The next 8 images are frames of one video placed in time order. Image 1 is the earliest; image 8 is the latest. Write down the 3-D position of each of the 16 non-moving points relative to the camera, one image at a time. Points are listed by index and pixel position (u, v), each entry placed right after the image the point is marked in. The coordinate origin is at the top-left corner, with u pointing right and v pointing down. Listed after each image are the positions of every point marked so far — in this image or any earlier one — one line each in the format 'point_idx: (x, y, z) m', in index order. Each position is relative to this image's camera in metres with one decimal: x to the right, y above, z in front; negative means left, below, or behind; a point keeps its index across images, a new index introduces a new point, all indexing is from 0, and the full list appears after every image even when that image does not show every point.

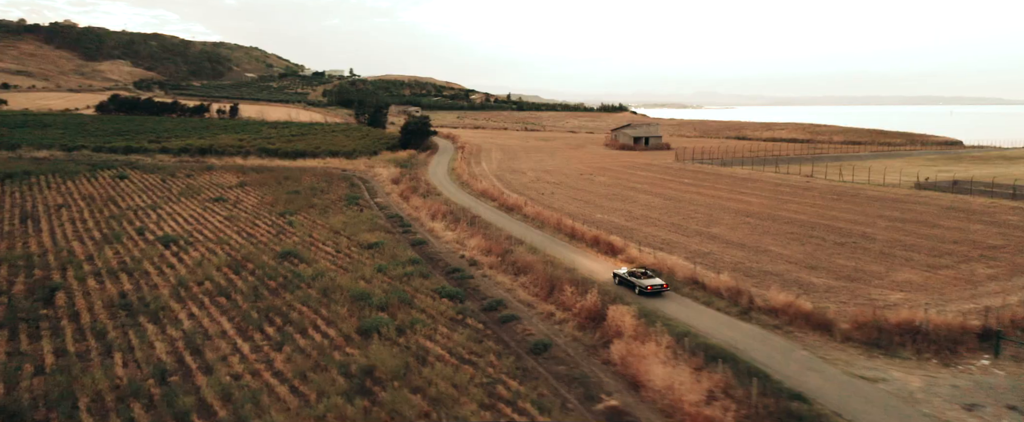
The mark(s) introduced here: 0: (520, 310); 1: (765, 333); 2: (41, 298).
0: (+0.2, -2.7, +18.1) m
1: (+6.0, -2.9, +15.4) m
2: (-13.0, -2.4, +17.9) m
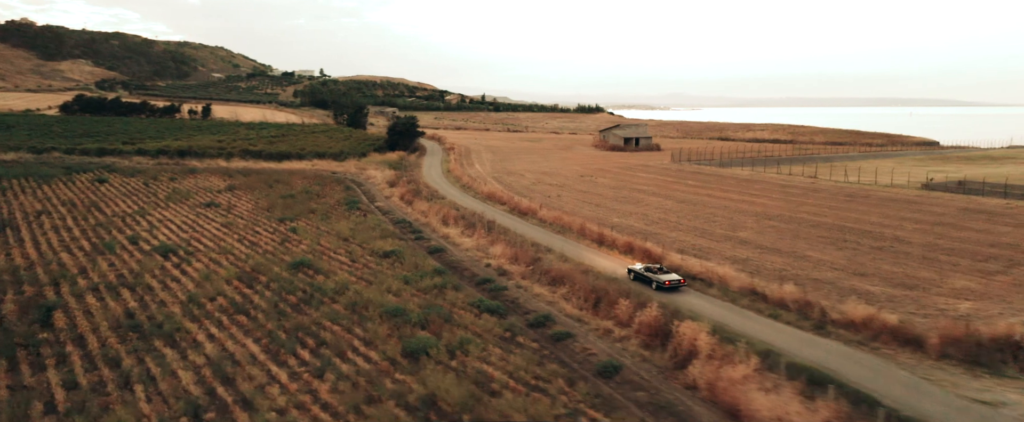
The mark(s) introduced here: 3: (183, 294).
0: (+1.5, -2.9, +16.7) m
1: (+7.4, -3.0, +14.2) m
2: (-11.7, -2.7, +16.0) m
3: (-9.5, -2.4, +18.8) m
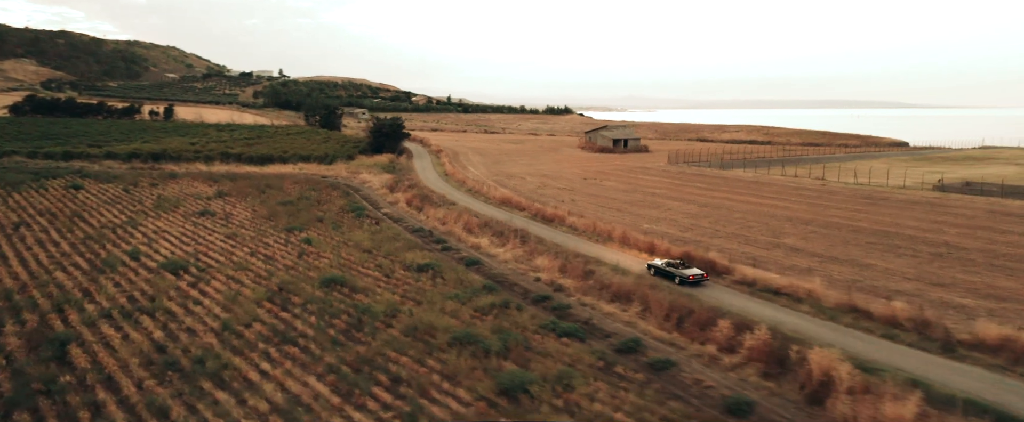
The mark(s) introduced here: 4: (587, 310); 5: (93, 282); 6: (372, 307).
0: (+3.6, -3.2, +14.9) m
1: (+9.6, -3.3, +12.8) m
2: (-9.6, -3.0, +13.6) m
3: (-7.6, -2.8, +16.4) m
4: (+2.1, -2.8, +18.1) m
5: (-12.7, -2.2, +19.7) m
6: (-3.8, -2.6, +17.8) m
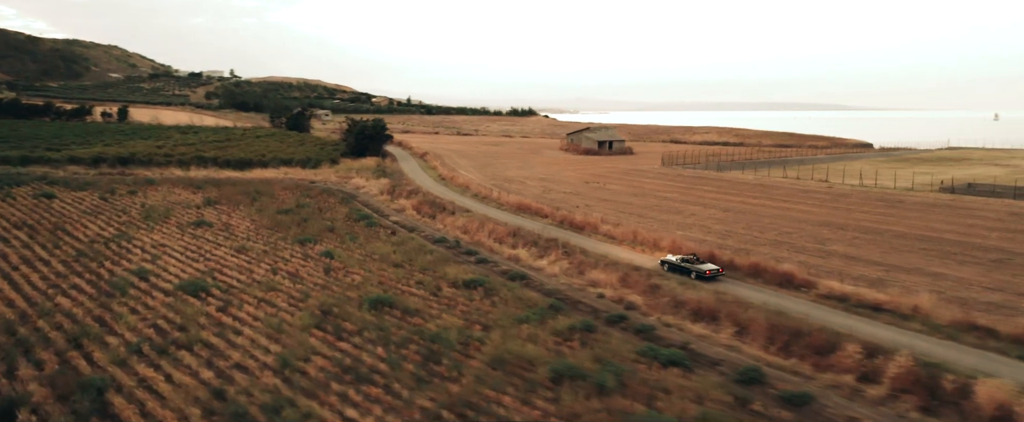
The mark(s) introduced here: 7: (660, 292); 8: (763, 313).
0: (+5.8, -3.5, +13.4) m
1: (+11.9, -3.5, +11.6) m
2: (-7.3, -3.4, +11.2) m
3: (-5.4, -3.2, +14.2) m
4: (+4.1, -3.0, +16.5) m
5: (-10.7, -2.6, +17.2) m
6: (-1.8, -3.0, +15.8) m
7: (+4.4, -2.4, +19.4) m
8: (+6.5, -2.6, +16.8) m
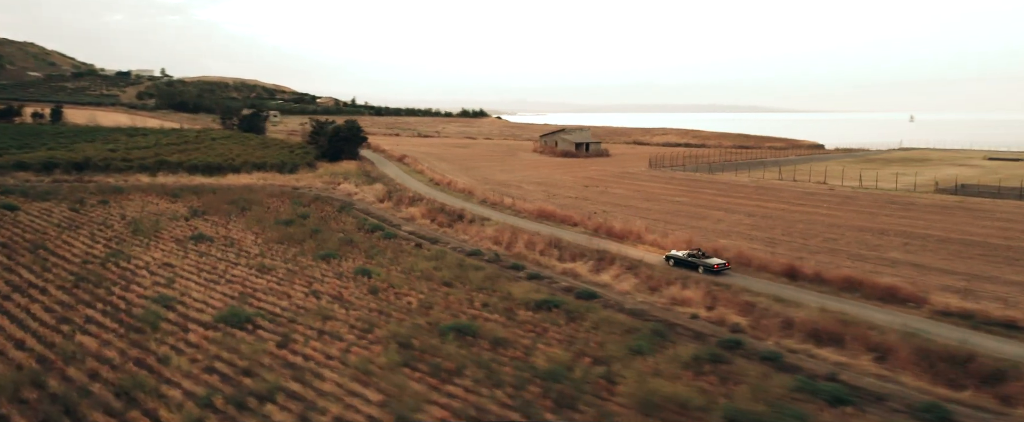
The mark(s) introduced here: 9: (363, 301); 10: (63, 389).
0: (+8.6, -3.8, +11.9) m
1: (+14.9, -3.7, +10.6) m
2: (-4.2, -3.8, +8.7) m
3: (-2.6, -3.6, +11.9) m
4: (+6.7, -3.4, +14.9) m
5: (-8.2, -3.1, +14.4) m
6: (+0.9, -3.3, +13.7) m
7: (+6.8, -2.8, +17.8) m
8: (+9.0, -2.9, +15.3) m
9: (-4.4, -2.6, +19.0) m
10: (-8.4, -3.3, +12.1) m
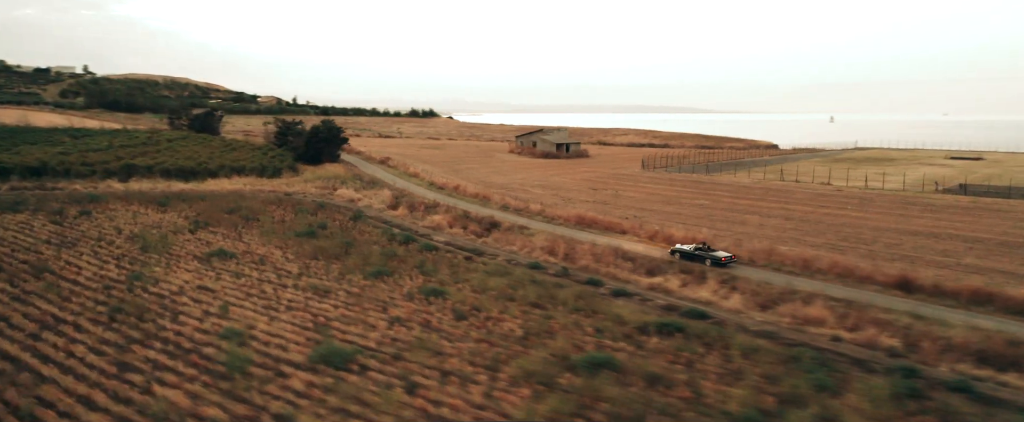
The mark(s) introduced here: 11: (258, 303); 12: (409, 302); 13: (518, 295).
0: (+12.2, -4.0, +10.6) m
1: (+18.5, -3.9, +9.8) m
2: (-0.4, -4.2, +6.4) m
3: (+1.0, -3.9, +9.7) m
4: (+10.0, -3.6, +13.4) m
5: (-4.8, -3.5, +11.7) m
6: (+4.3, -3.7, +11.8) m
7: (+9.8, -3.0, +16.3) m
8: (+12.3, -3.2, +14.1) m
9: (-1.4, -3.0, +16.7) m
10: (-4.9, -3.8, +9.5) m
11: (-7.3, -2.6, +18.5) m
12: (-3.1, -2.7, +19.1) m
13: (+0.1, -2.5, +19.8) m
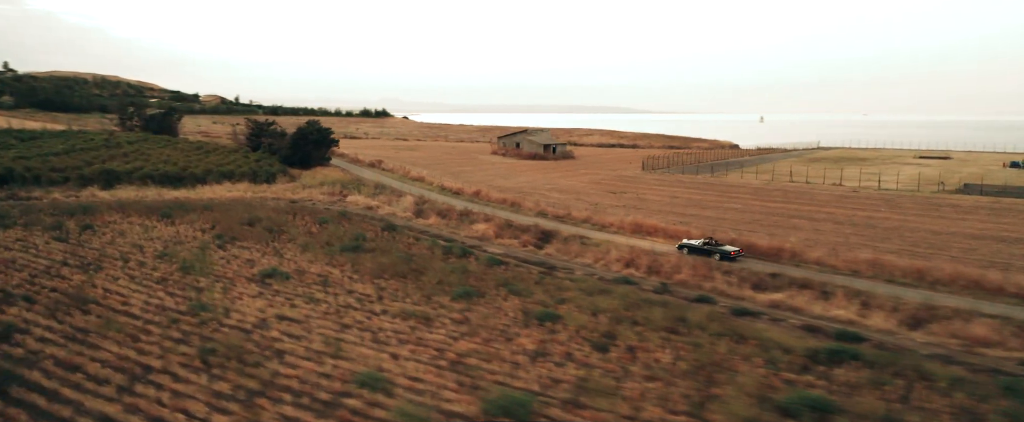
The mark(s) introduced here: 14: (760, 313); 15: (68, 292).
0: (+16.2, -4.3, +9.6) m
1: (+22.6, -4.0, +9.3) m
2: (+4.0, -4.6, +4.5) m
3: (+5.1, -4.3, +7.8) m
4: (+13.9, -3.9, +12.3) m
5: (-0.8, -3.9, +9.5) m
6: (+8.3, -4.0, +10.2) m
7: (+13.4, -3.3, +15.1) m
8: (+16.0, -3.4, +13.1) m
9: (+2.2, -3.4, +14.7) m
10: (-0.7, -4.2, +7.2) m
11: (-3.8, -3.1, +16.0) m
12: (+0.4, -3.1, +16.9) m
13: (+3.5, -2.9, +17.9) m
14: (+7.1, -2.9, +18.7) m
15: (-13.1, -2.4, +18.7) m
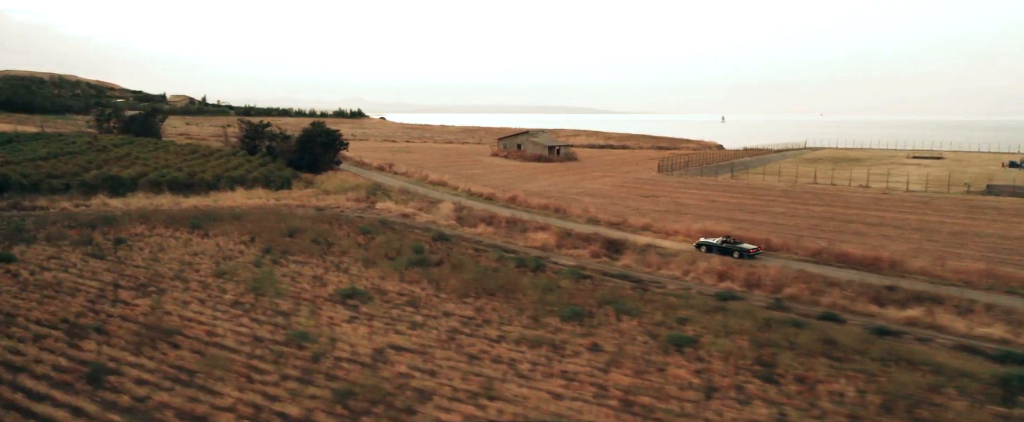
0: (+19.9, -4.5, +8.7) m
1: (+26.2, -4.2, +8.6) m
2: (+7.9, -4.9, +3.1) m
3: (+8.8, -4.6, +6.4) m
4: (+17.4, -4.1, +11.2) m
5: (+2.9, -4.3, +7.8) m
6: (+11.9, -4.3, +8.9) m
7: (+16.9, -3.5, +14.1) m
8: (+19.6, -3.6, +12.1) m
9: (+5.7, -3.8, +13.1) m
10: (+3.1, -4.6, +5.6) m
11: (-0.4, -3.5, +14.3) m
12: (+3.8, -3.4, +15.3) m
13: (+6.8, -3.3, +16.4) m
14: (+10.4, -3.2, +17.3) m
15: (-9.8, -2.8, +16.6) m
